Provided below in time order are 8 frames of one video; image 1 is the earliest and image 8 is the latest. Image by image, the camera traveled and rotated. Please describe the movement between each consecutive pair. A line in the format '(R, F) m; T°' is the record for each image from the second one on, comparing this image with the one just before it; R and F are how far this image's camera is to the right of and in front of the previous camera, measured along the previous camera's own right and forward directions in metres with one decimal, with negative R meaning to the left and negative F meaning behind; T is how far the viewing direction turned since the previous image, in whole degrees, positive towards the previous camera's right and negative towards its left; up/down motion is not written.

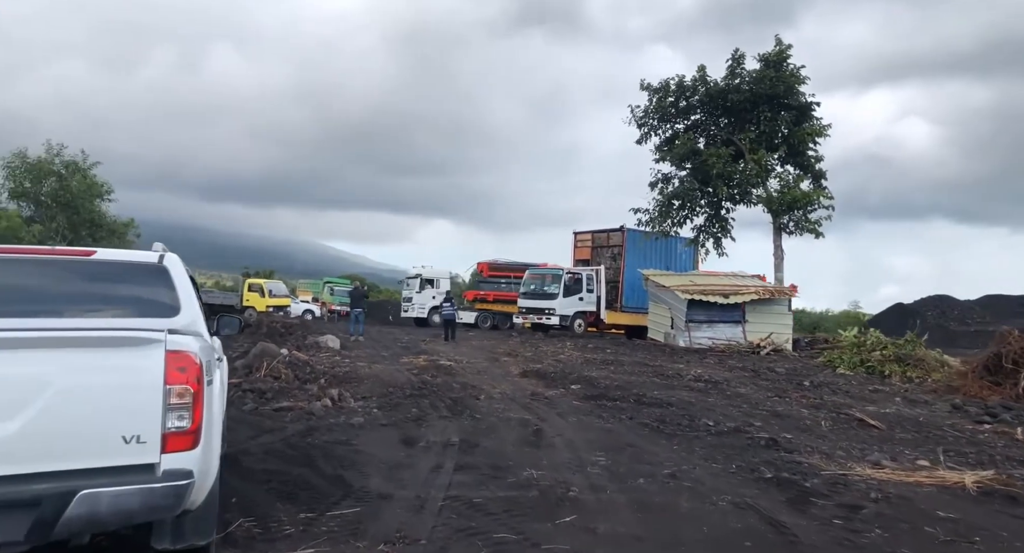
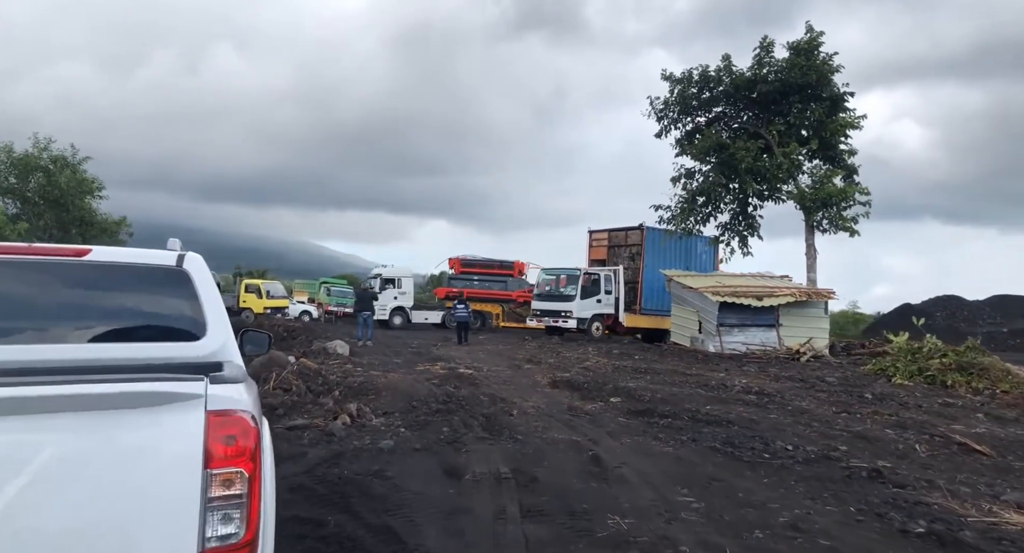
(-0.7, +1.1) m; +1°
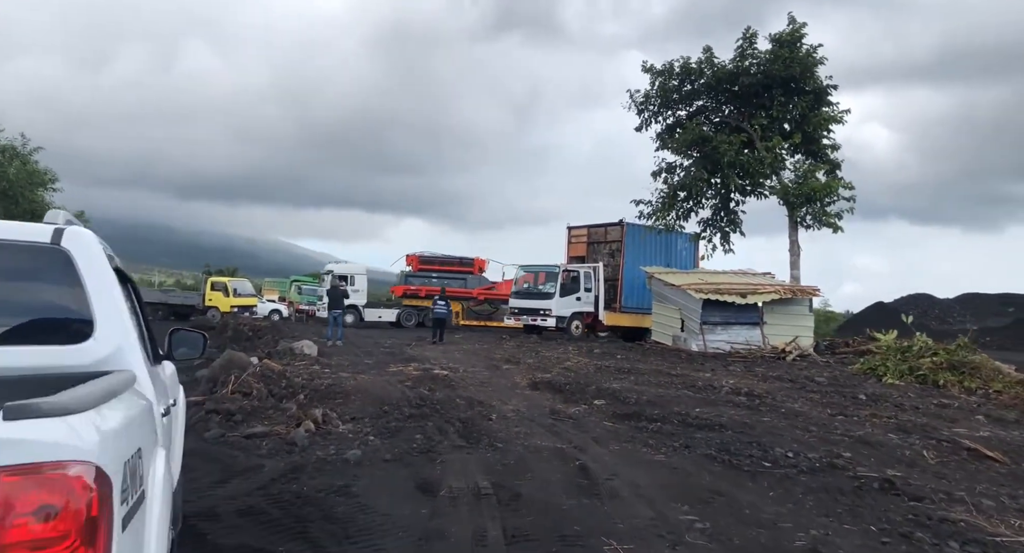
(0.0, +0.7) m; +2°
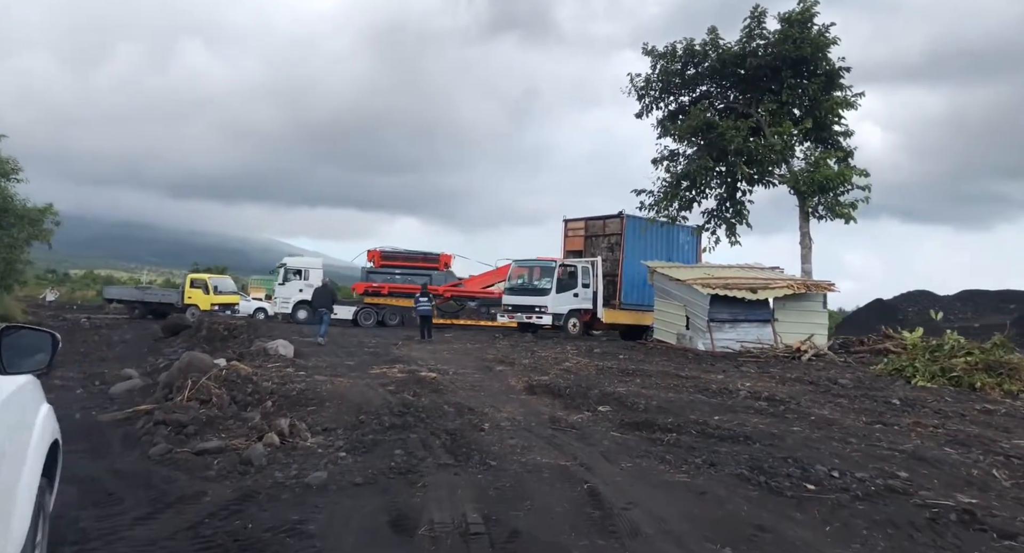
(0.0, +1.2) m; +1°
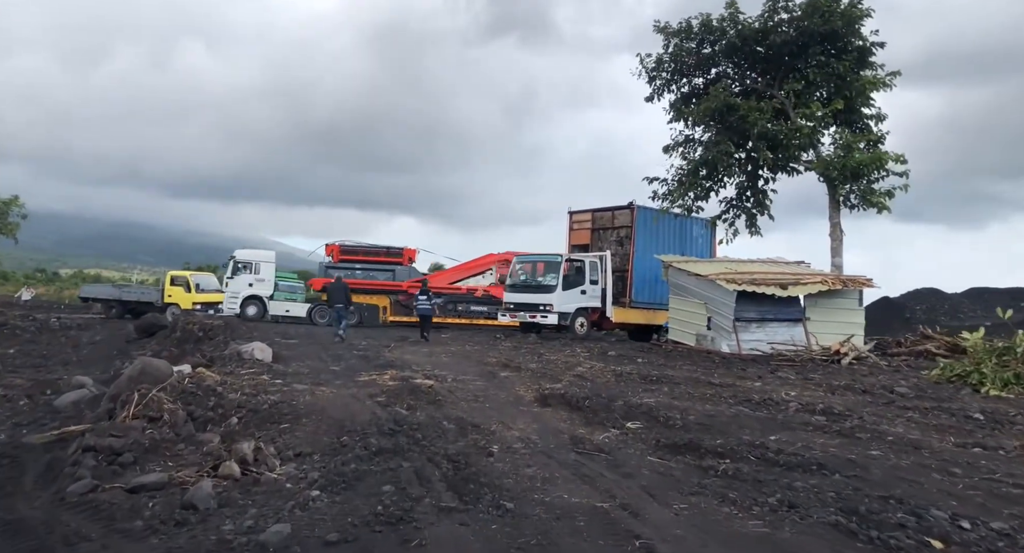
(-0.2, +1.5) m; 0°
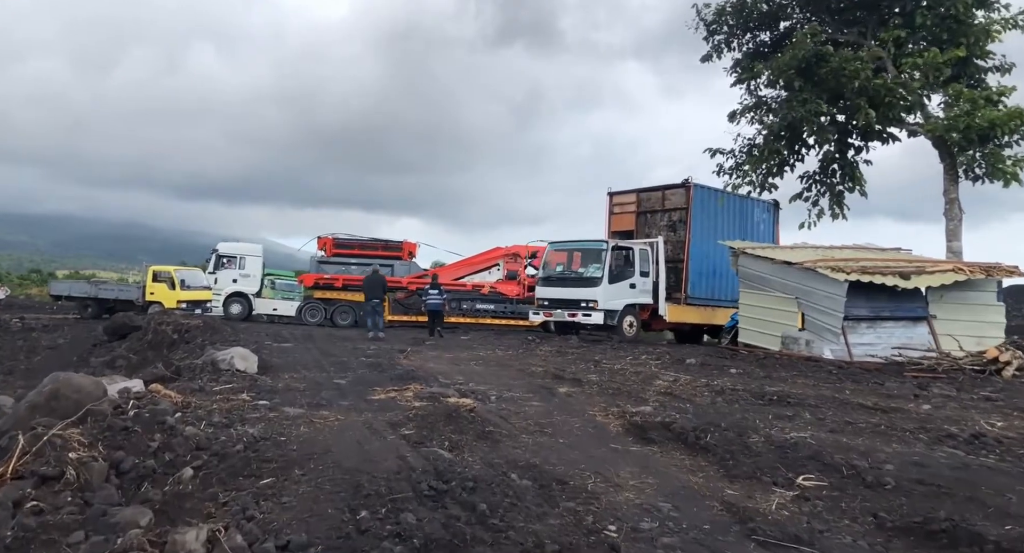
(-0.8, +2.9) m; 0°
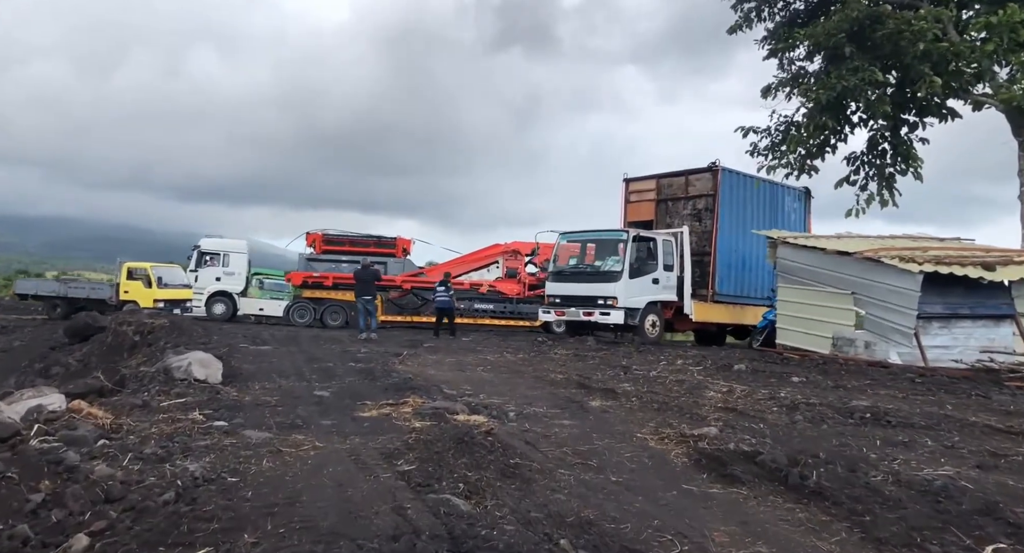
(-0.3, +1.7) m; +1°
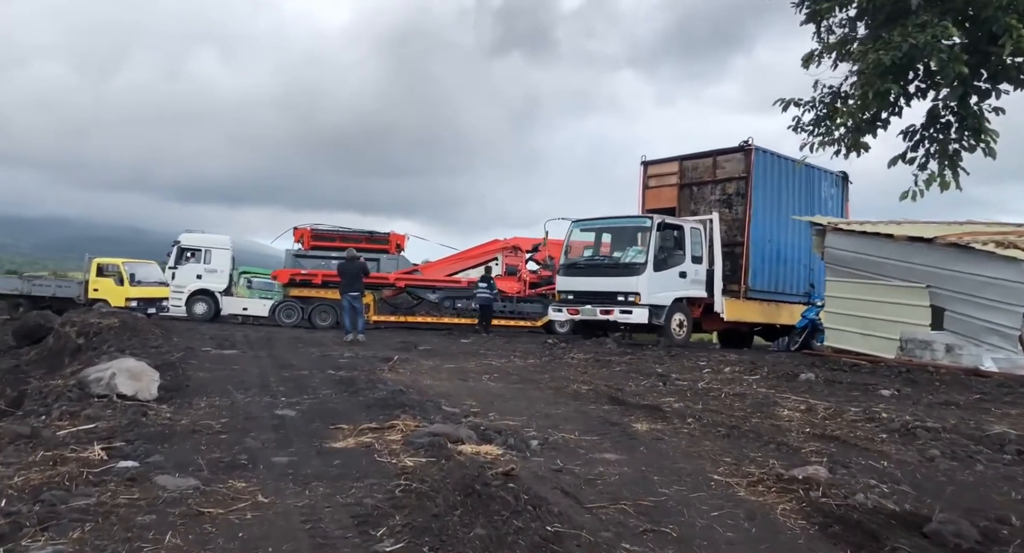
(-0.2, +1.7) m; 0°
